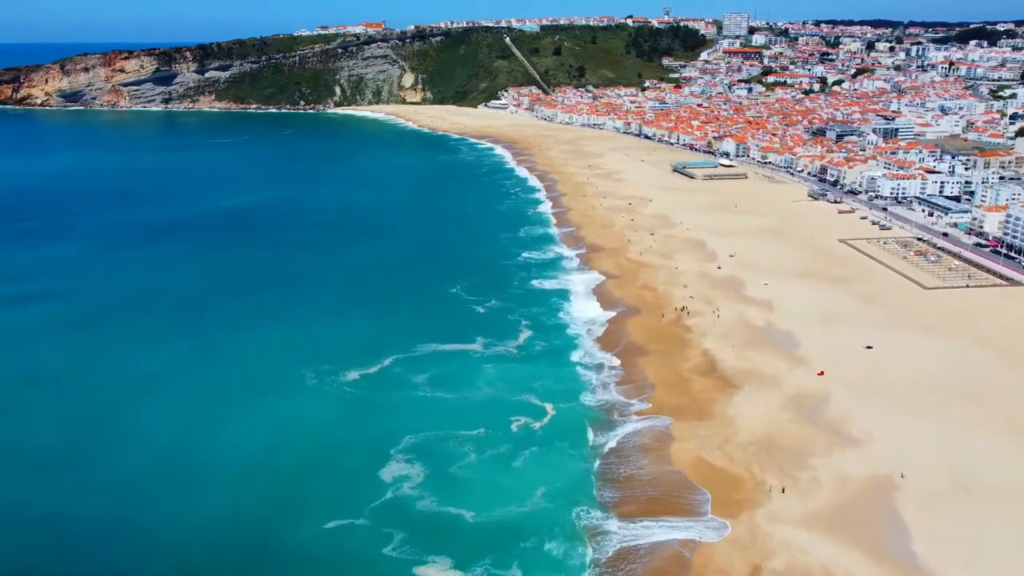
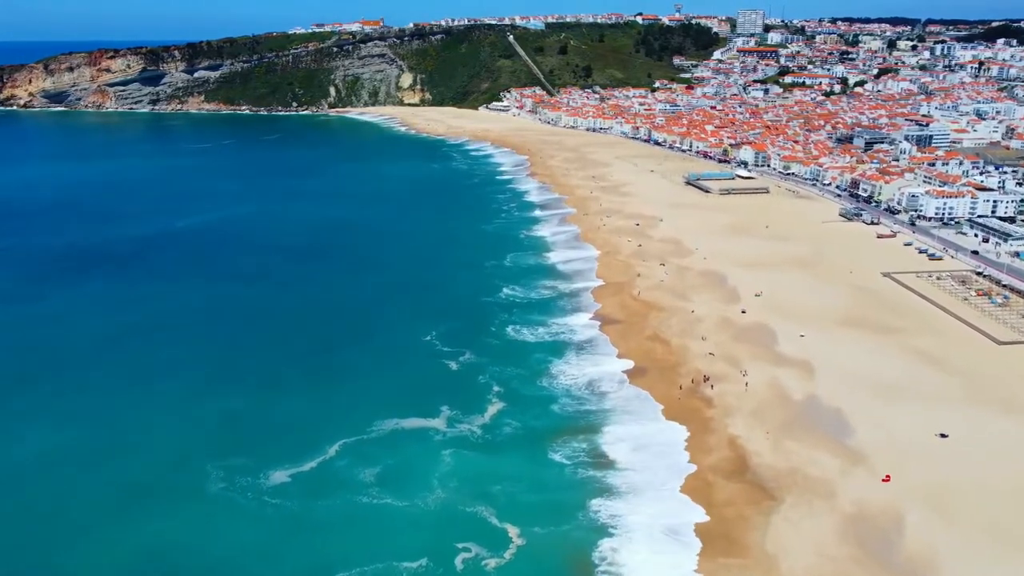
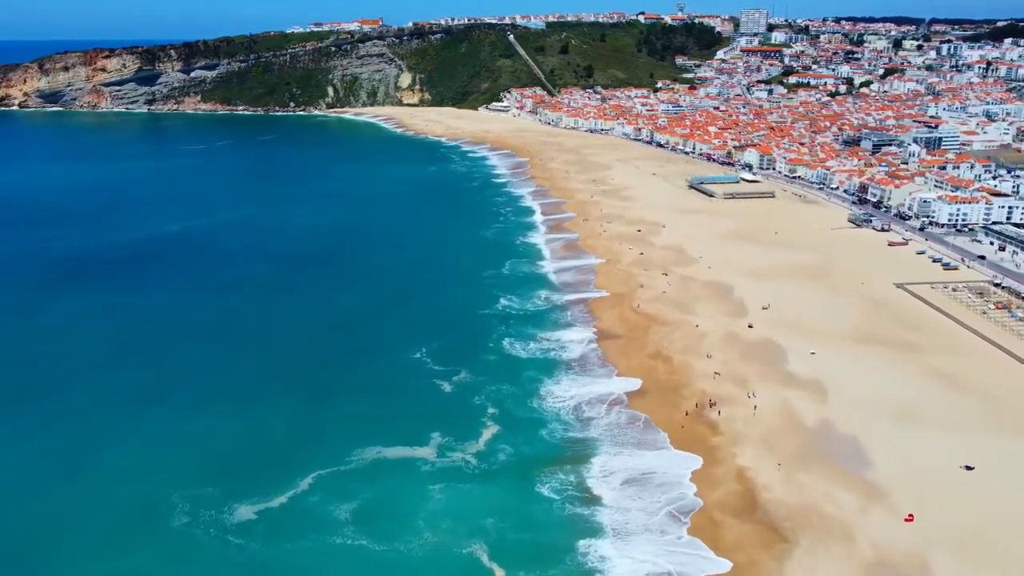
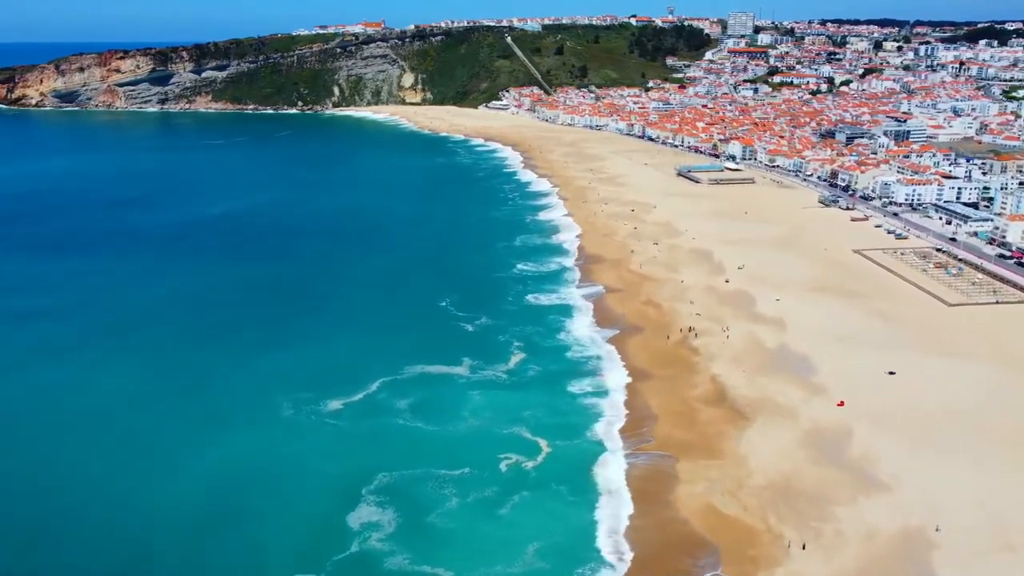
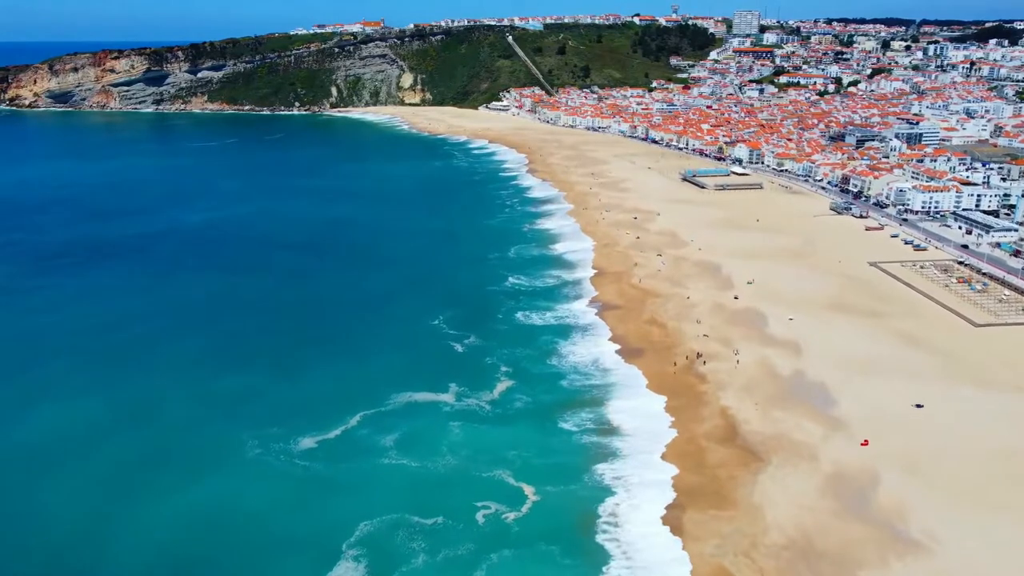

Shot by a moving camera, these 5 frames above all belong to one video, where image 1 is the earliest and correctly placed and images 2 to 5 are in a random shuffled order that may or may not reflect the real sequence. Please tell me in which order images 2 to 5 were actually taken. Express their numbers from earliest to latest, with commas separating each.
4, 5, 2, 3
